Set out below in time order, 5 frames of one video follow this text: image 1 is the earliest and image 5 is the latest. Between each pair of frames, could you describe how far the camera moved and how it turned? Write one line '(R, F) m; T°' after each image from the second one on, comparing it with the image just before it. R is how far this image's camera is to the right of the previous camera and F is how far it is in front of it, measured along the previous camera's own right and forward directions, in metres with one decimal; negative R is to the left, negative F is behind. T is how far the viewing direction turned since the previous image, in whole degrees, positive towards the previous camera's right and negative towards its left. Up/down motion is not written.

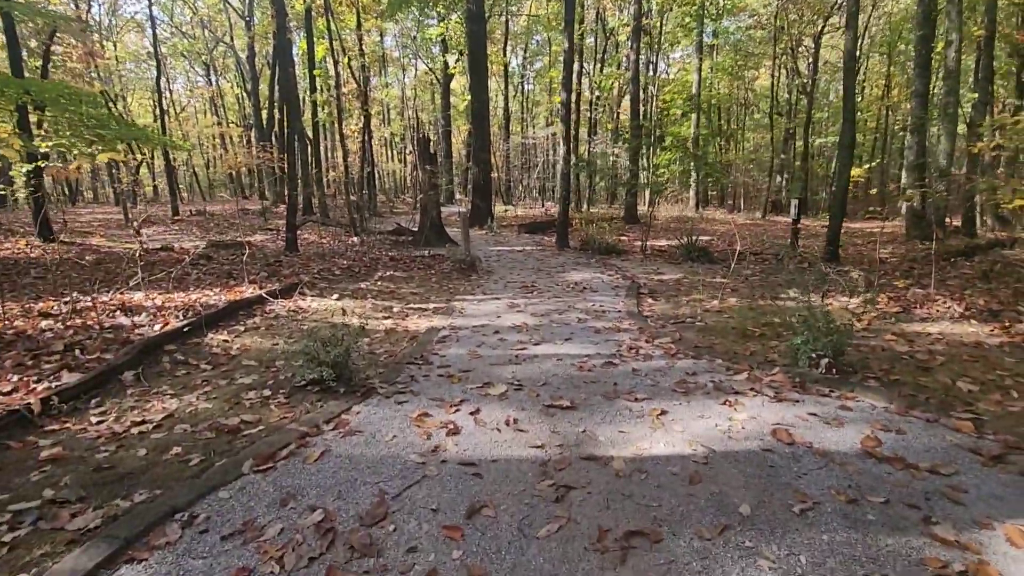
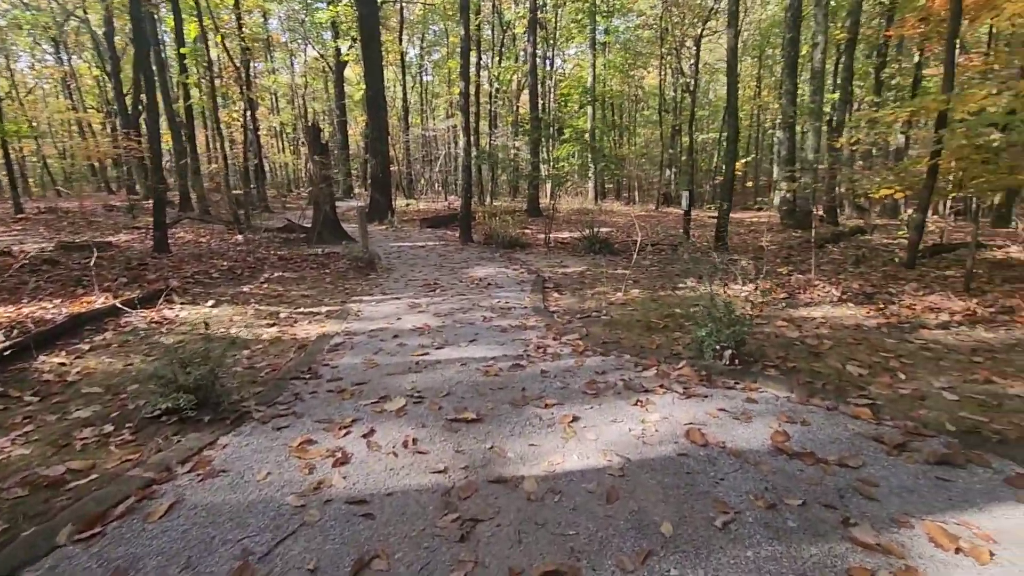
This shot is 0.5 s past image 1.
(+0.1, +0.3) m; +10°
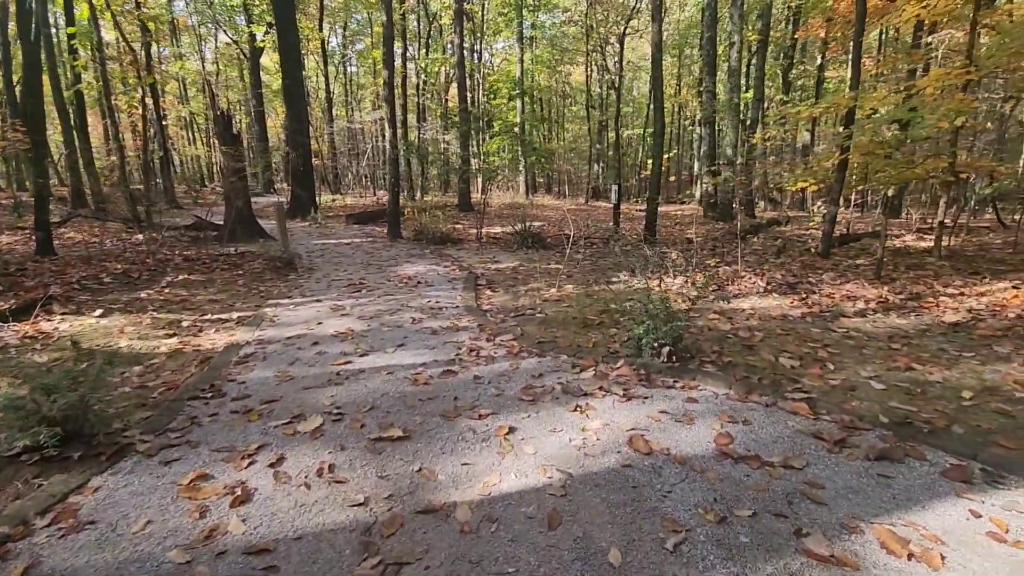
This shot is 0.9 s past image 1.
(0.0, +0.3) m; +7°
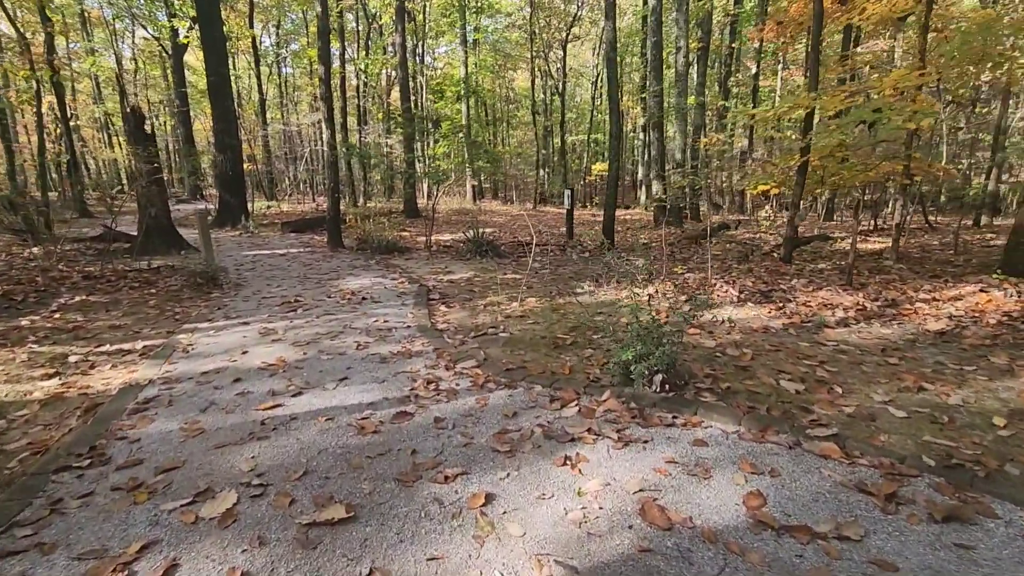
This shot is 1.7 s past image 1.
(-0.1, +0.6) m; +6°
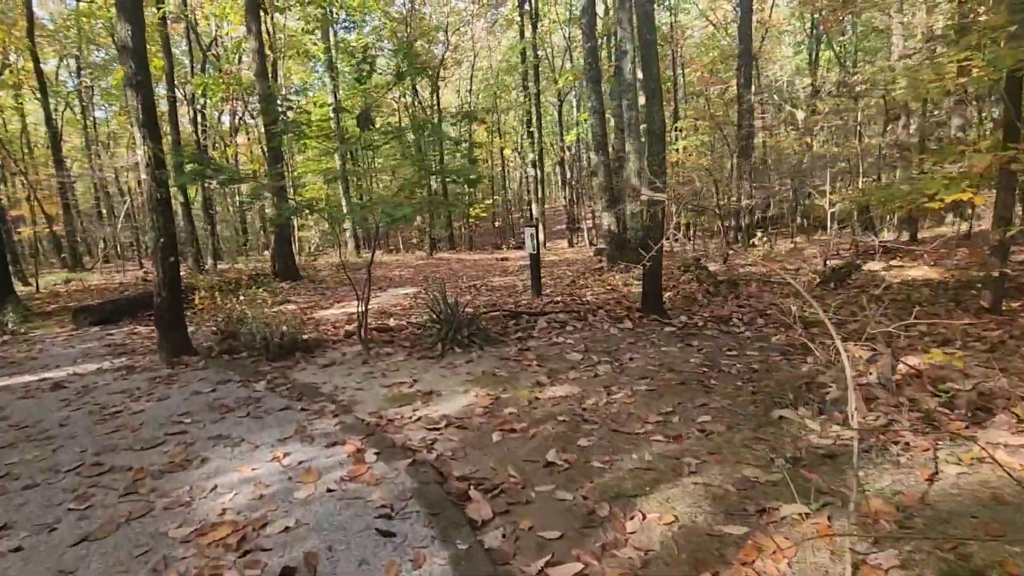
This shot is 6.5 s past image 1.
(-1.4, +4.3) m; +14°
